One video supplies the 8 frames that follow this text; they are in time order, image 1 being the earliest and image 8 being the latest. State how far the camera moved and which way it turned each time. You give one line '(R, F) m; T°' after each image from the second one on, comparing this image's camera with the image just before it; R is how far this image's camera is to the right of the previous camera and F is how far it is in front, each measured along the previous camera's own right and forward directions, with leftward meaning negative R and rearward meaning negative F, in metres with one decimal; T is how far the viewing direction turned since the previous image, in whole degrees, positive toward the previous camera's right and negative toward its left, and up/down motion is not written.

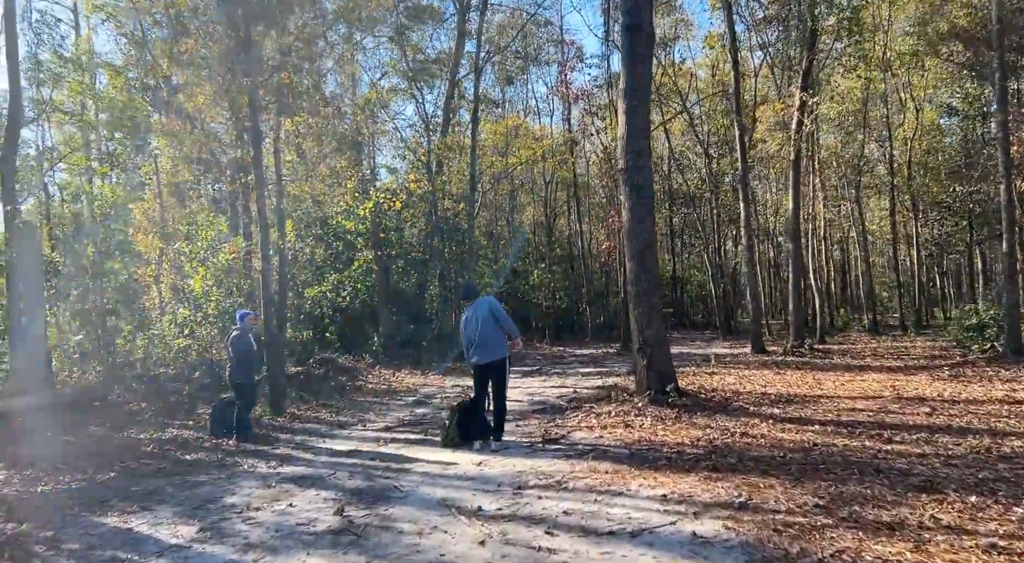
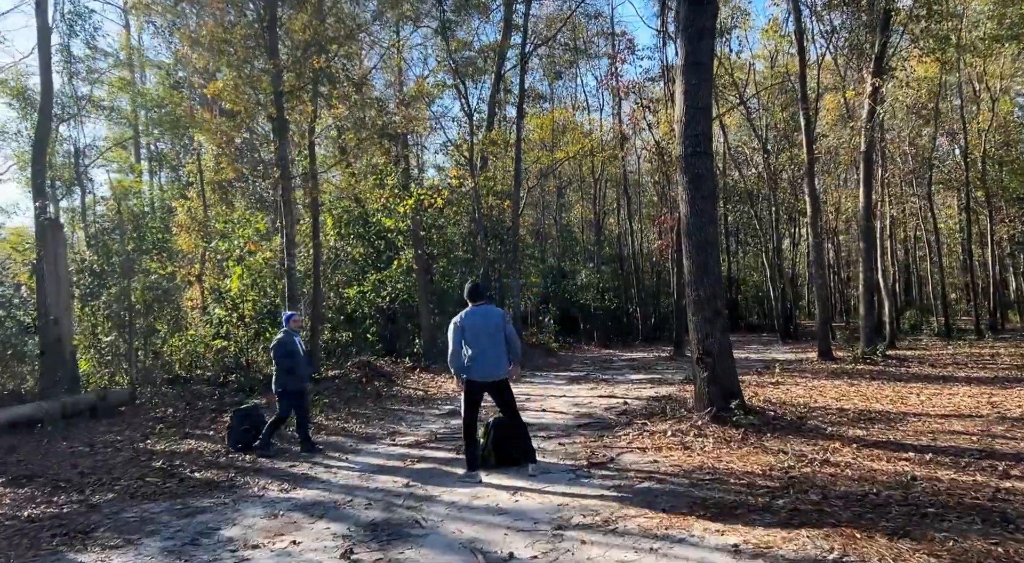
(+0.1, +0.8) m; -4°
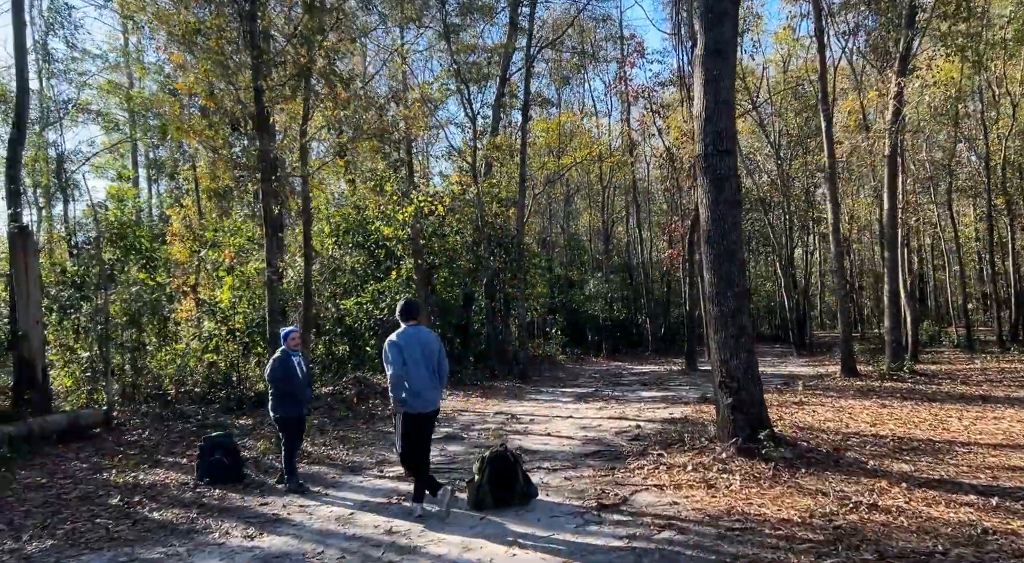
(+0.1, +0.8) m; -1°
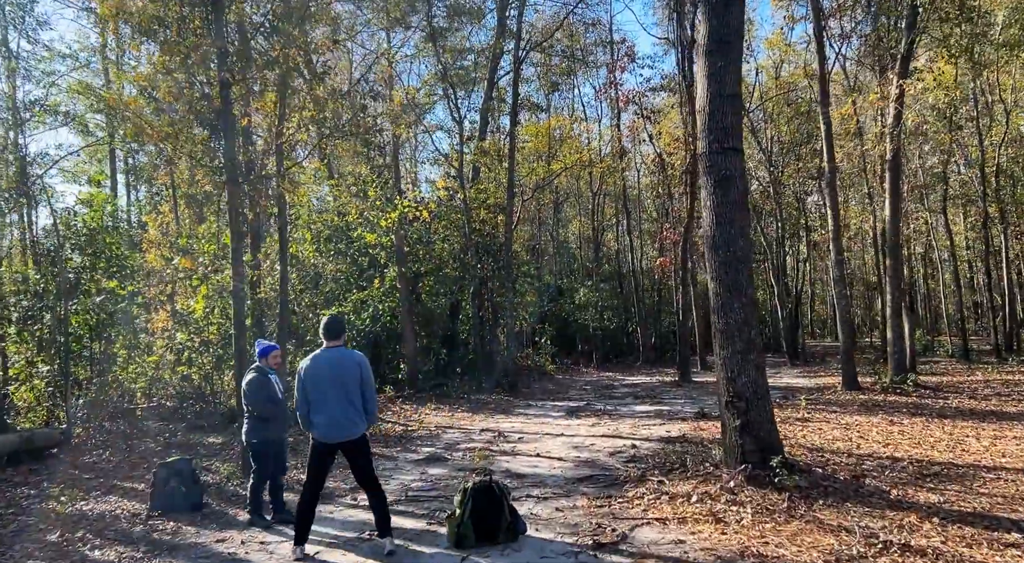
(0.0, +0.6) m; +1°
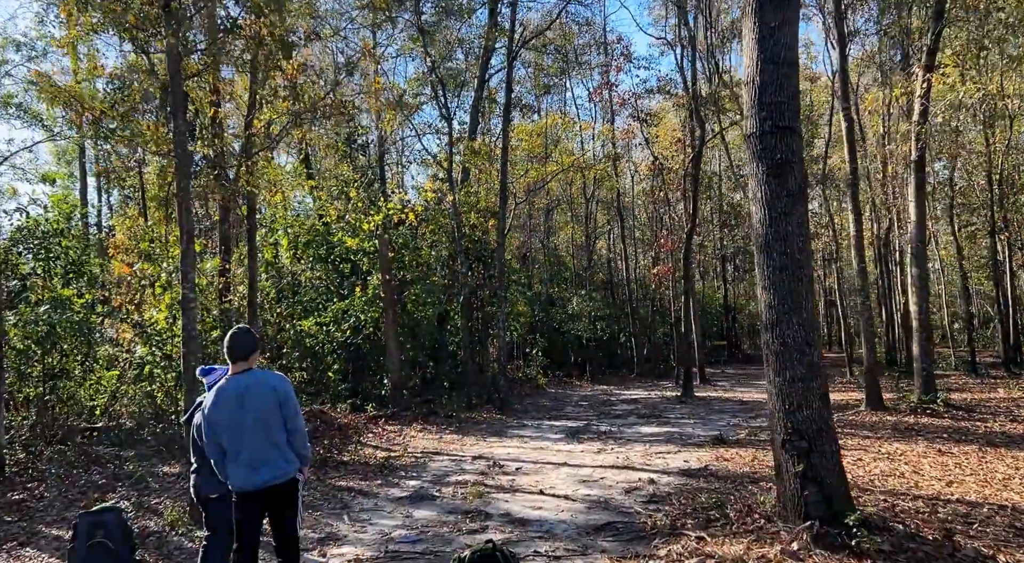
(-0.1, +1.1) m; +1°
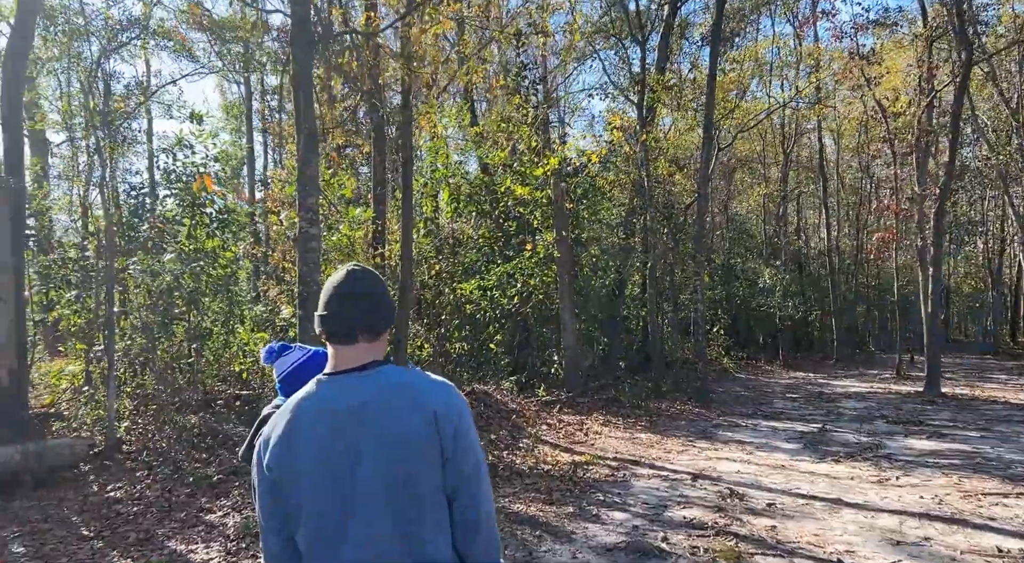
(-0.8, +2.5) m; -12°
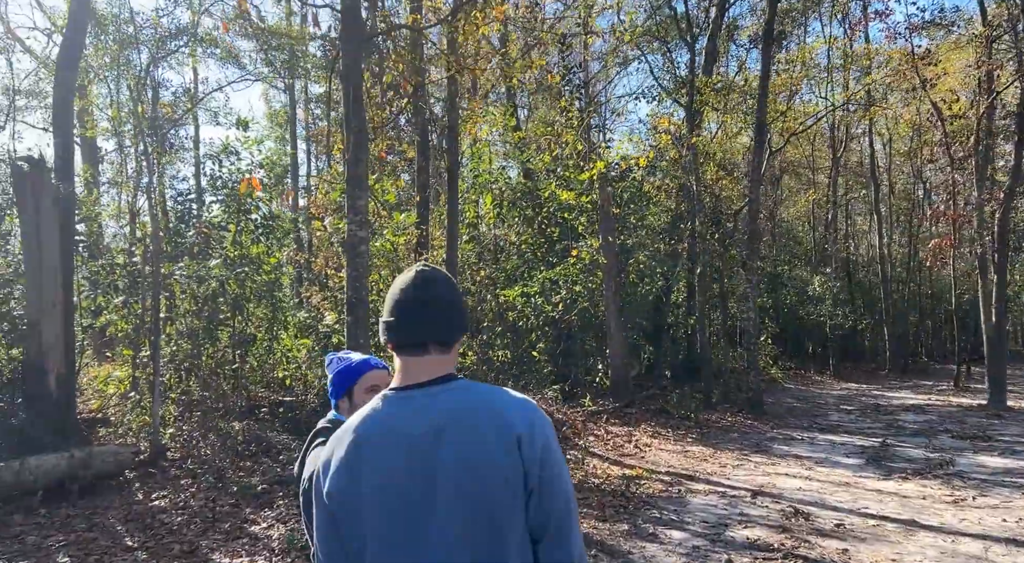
(-0.1, +0.2) m; -3°
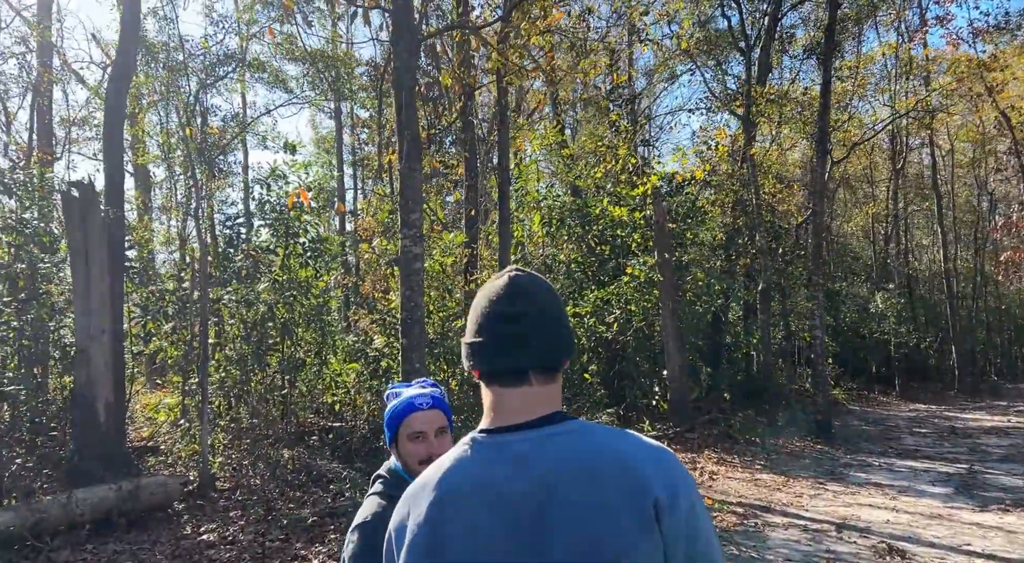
(-0.1, +0.3) m; -3°
